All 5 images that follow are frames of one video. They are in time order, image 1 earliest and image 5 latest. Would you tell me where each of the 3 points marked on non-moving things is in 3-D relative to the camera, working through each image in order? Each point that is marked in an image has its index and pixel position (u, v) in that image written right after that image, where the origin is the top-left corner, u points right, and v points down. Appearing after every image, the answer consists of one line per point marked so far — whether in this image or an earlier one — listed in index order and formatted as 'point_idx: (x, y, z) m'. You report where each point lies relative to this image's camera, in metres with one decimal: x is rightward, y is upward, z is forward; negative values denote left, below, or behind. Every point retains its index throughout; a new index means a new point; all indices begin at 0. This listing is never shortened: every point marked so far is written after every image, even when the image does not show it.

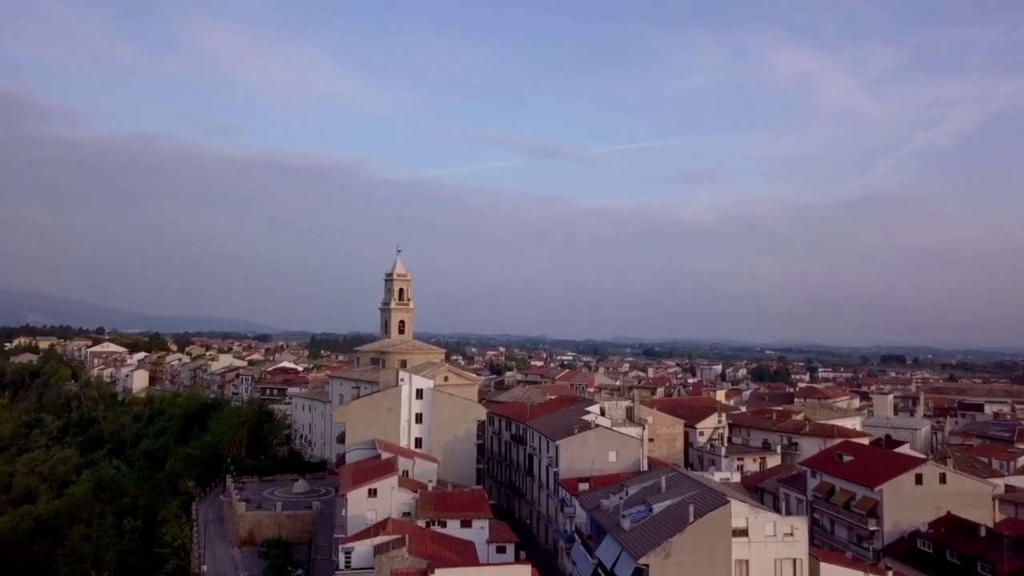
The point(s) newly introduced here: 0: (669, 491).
0: (+3.8, -4.9, +19.6) m
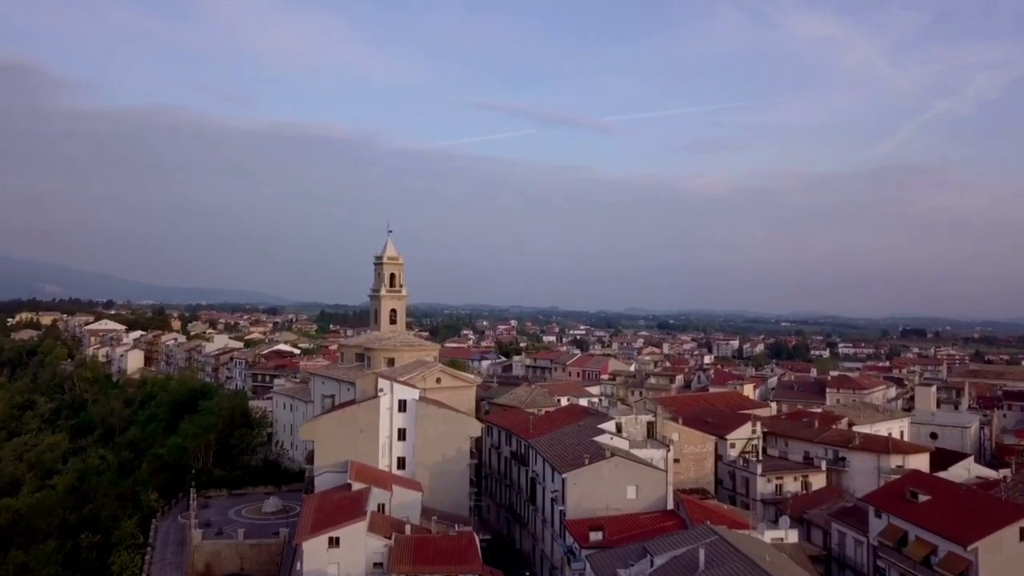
0: (+3.6, -5.1, +14.7) m
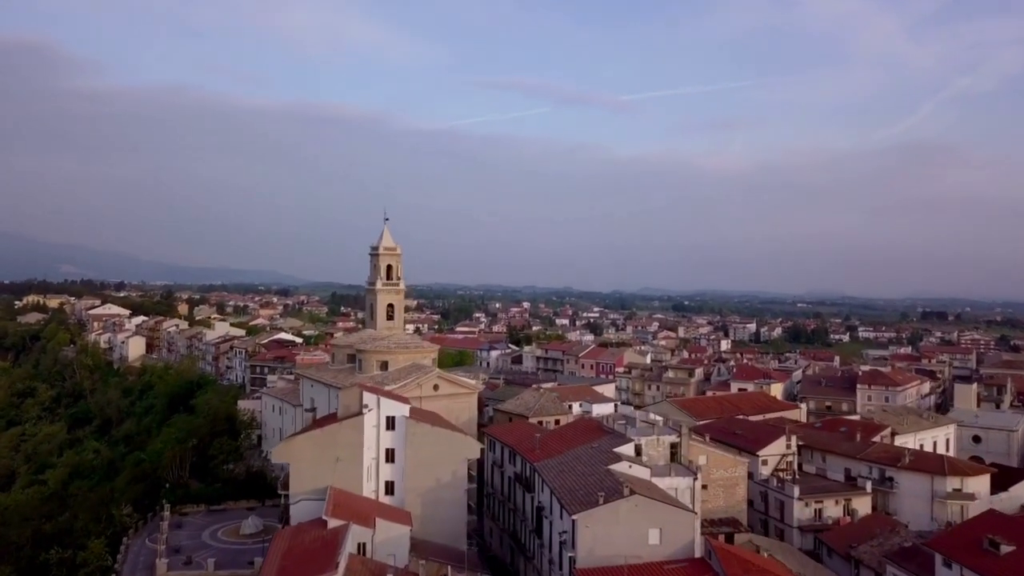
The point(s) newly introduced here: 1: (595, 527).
0: (+3.5, -5.5, +11.3) m
1: (+1.9, -5.4, +18.2) m
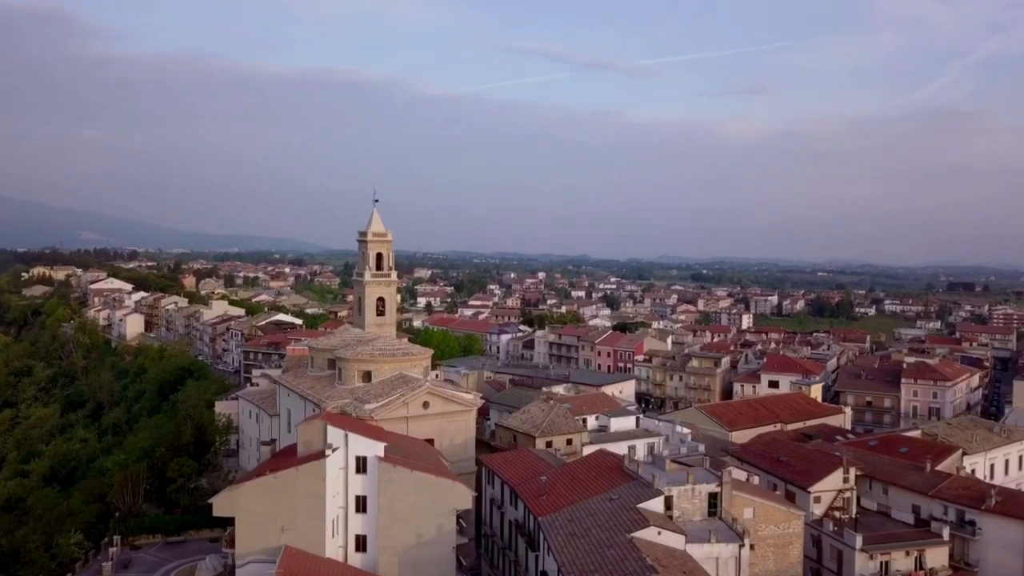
0: (+3.2, -6.2, +6.7) m
1: (+1.7, -5.8, +13.7) m
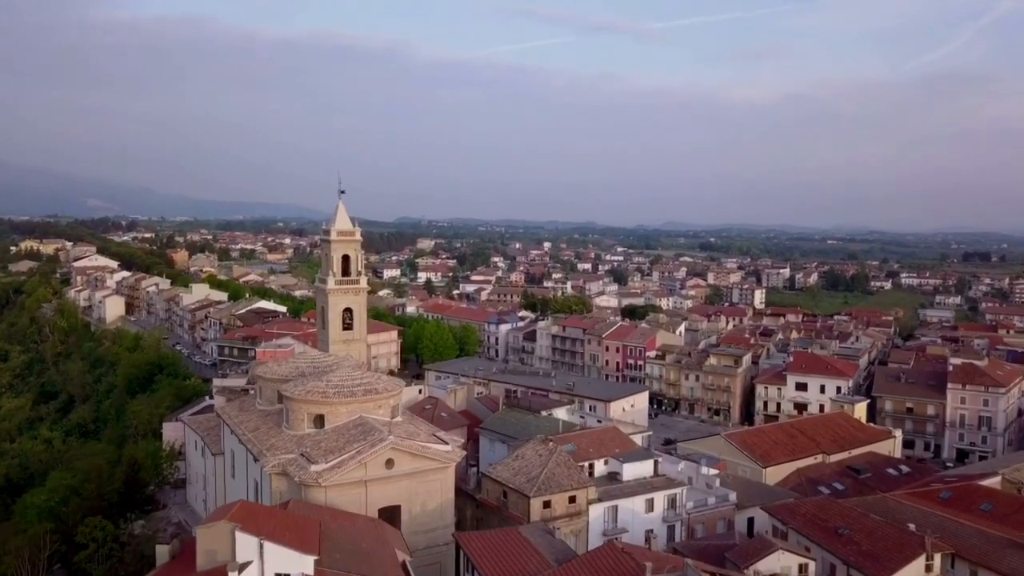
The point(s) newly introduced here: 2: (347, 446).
0: (+2.7, -7.6, +1.5) m
1: (+1.3, -7.0, +8.4) m
2: (-4.0, -3.9, +19.9) m
